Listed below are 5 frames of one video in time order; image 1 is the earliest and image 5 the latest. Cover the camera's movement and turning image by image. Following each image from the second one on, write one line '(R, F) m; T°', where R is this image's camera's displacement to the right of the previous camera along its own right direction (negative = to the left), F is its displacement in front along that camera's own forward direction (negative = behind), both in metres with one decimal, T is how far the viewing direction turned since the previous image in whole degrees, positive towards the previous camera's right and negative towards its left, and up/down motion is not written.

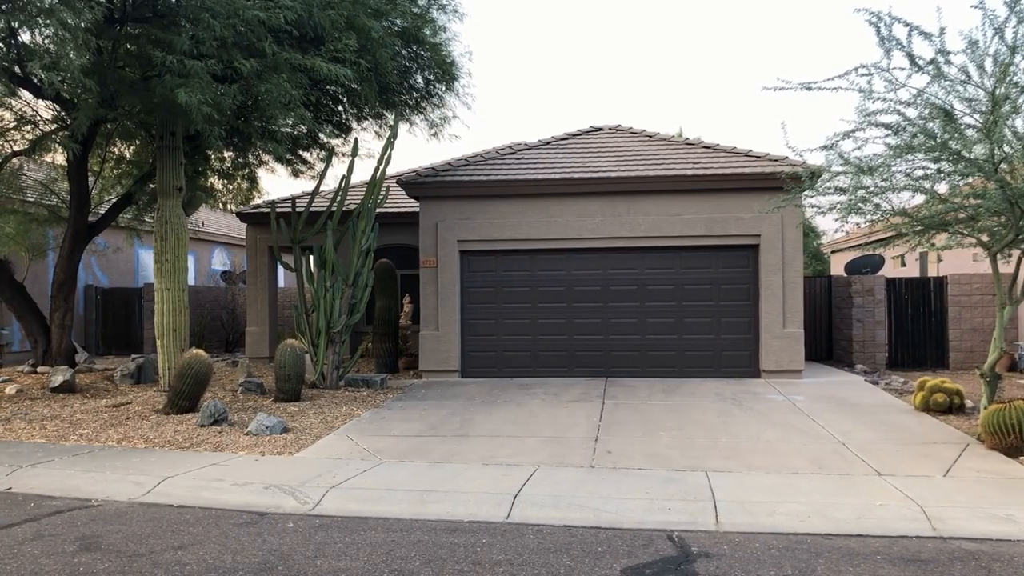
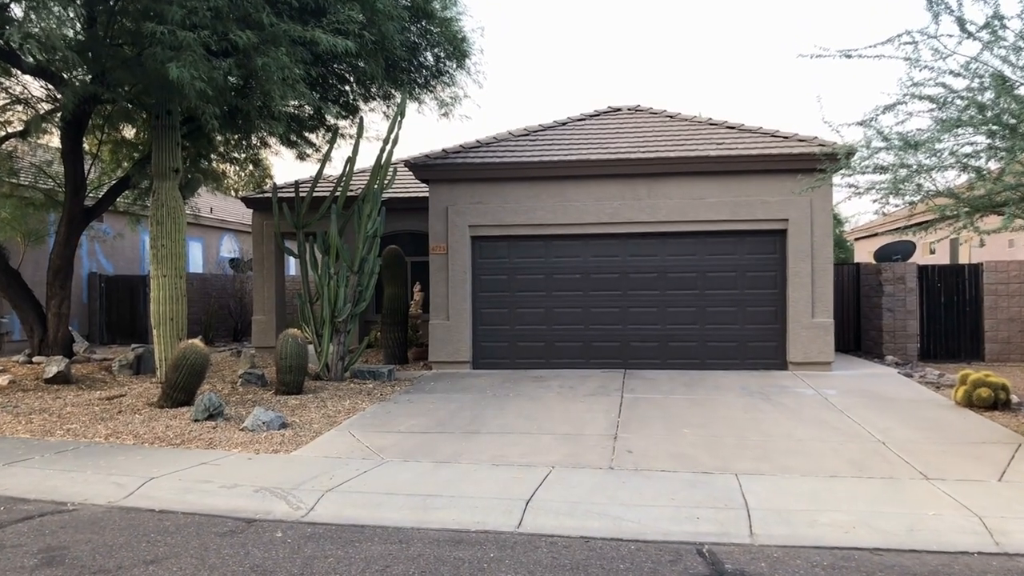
(0.0, +0.6) m; -1°
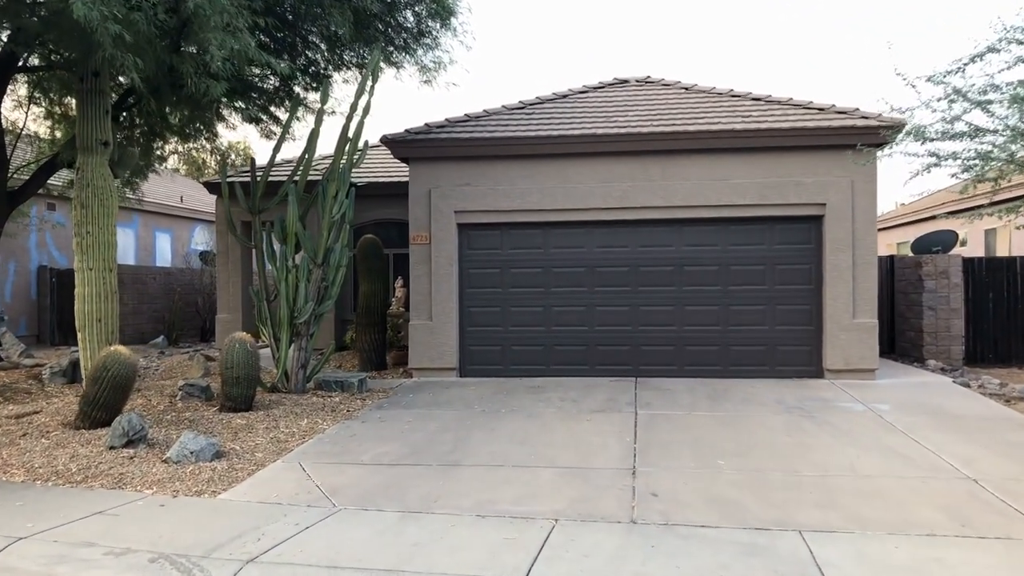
(0.0, +1.7) m; 0°
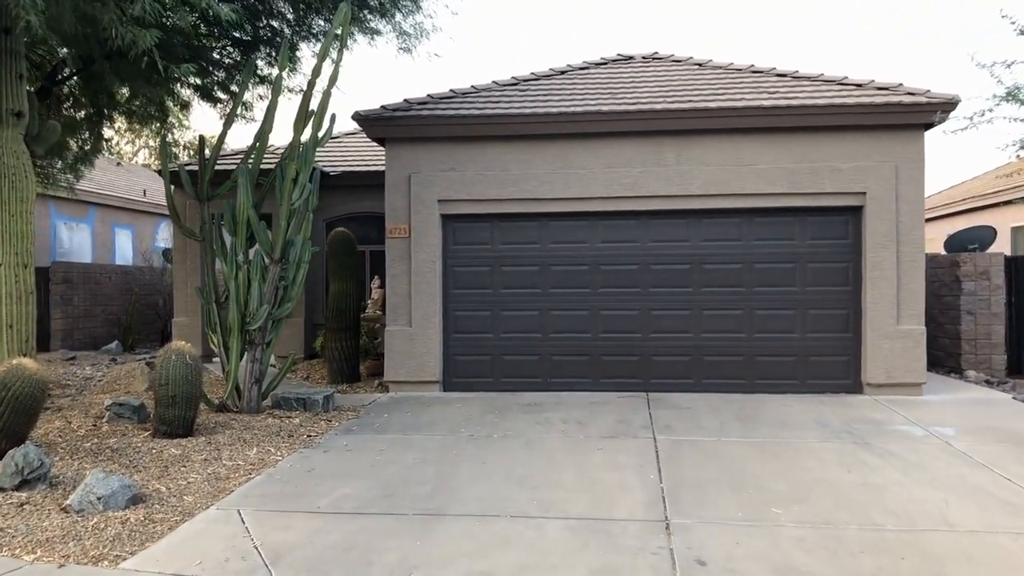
(-0.1, +1.5) m; +1°
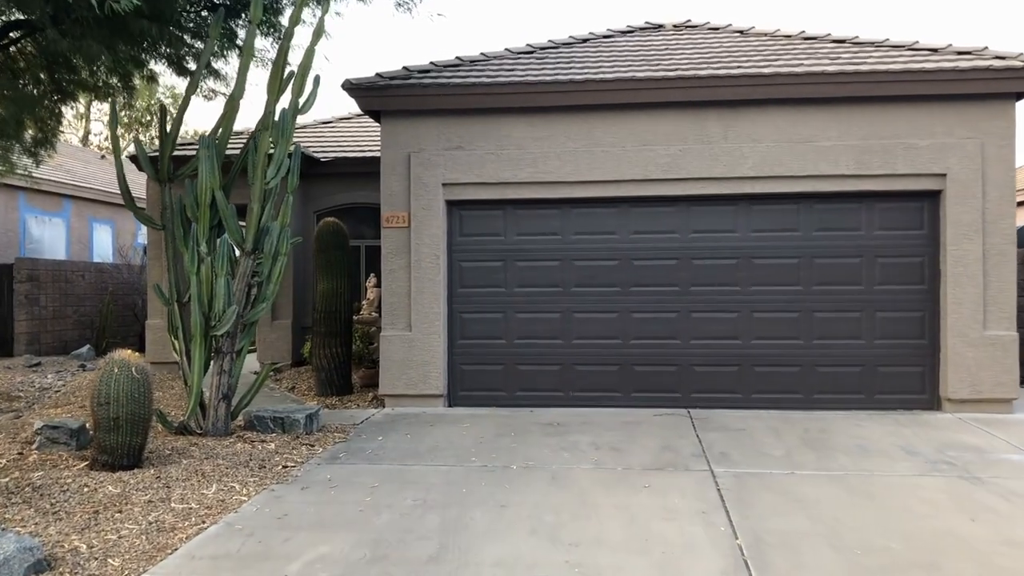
(-0.1, +1.4) m; 0°
